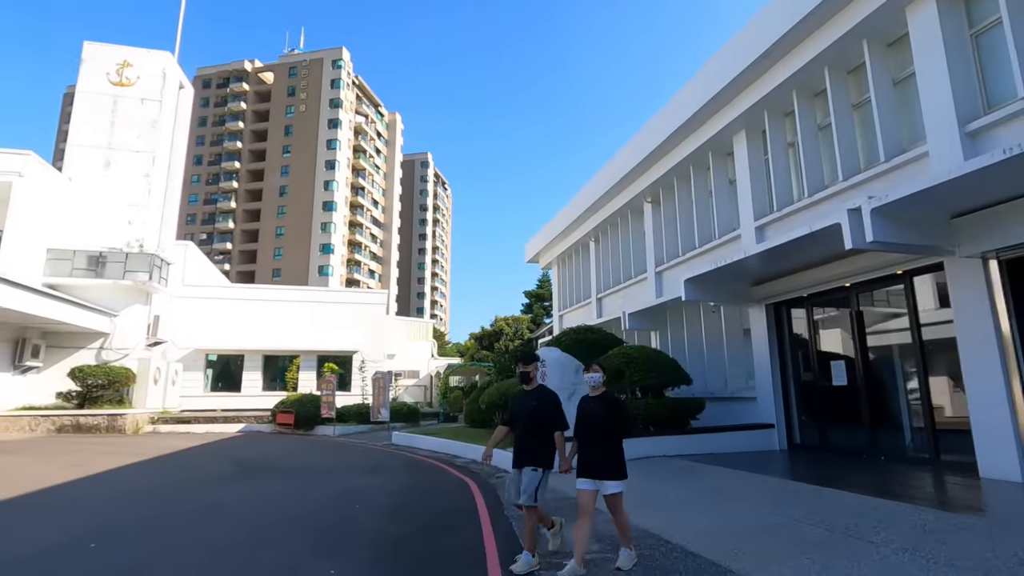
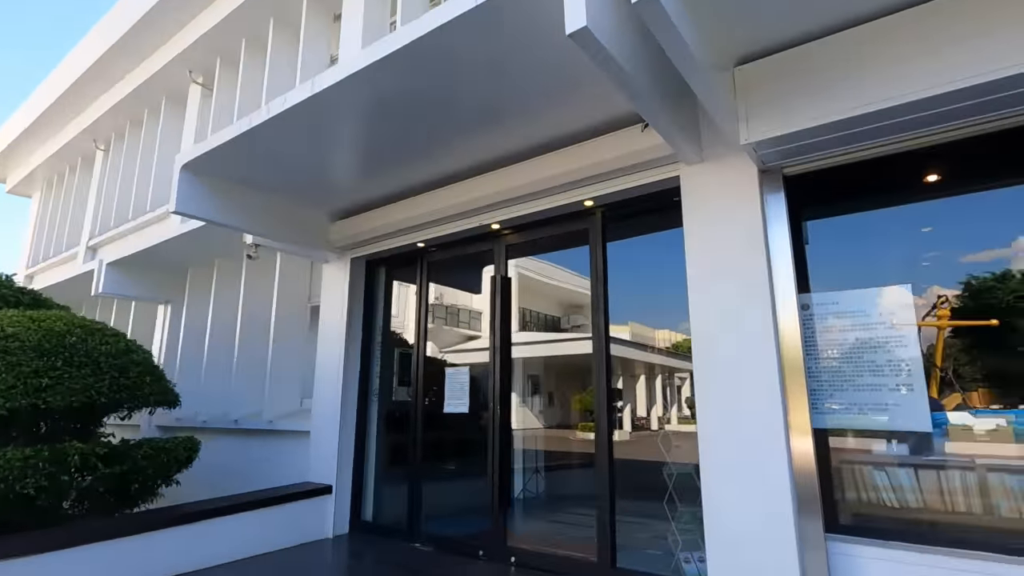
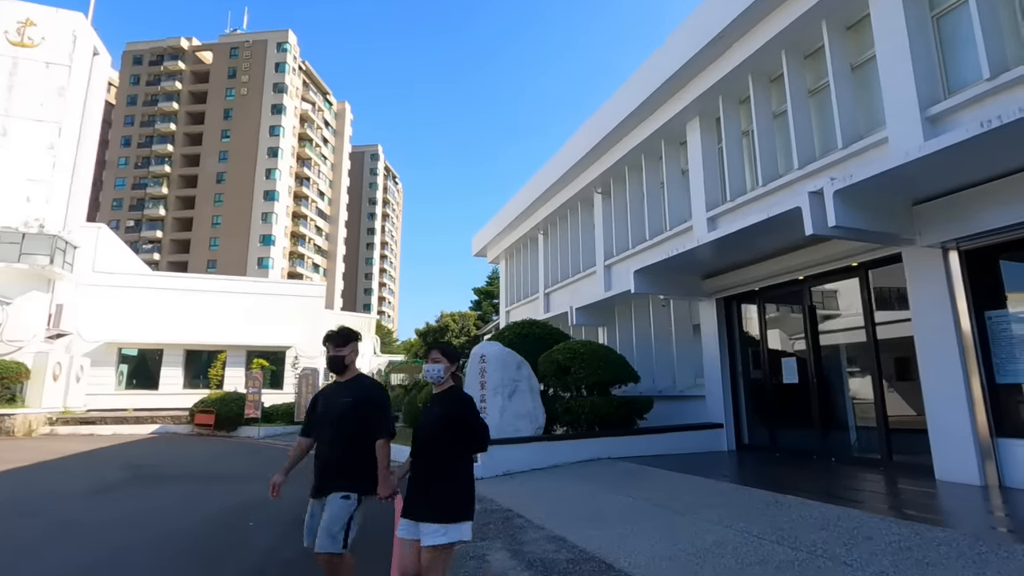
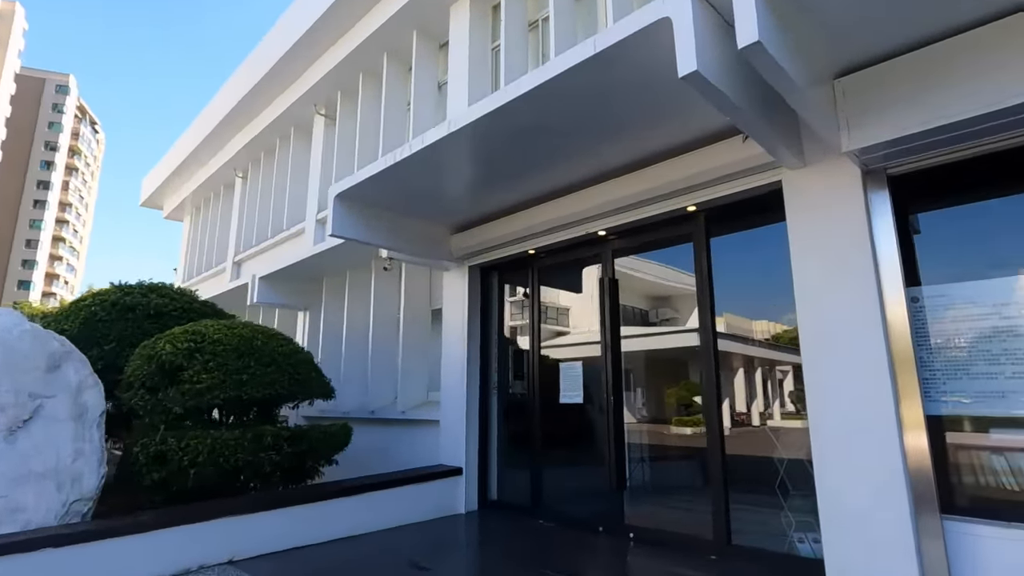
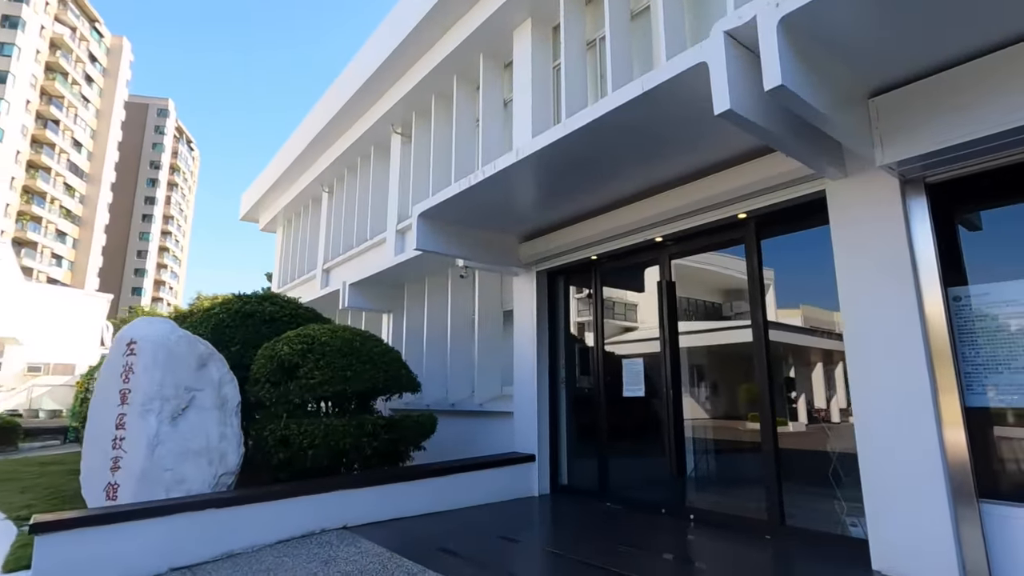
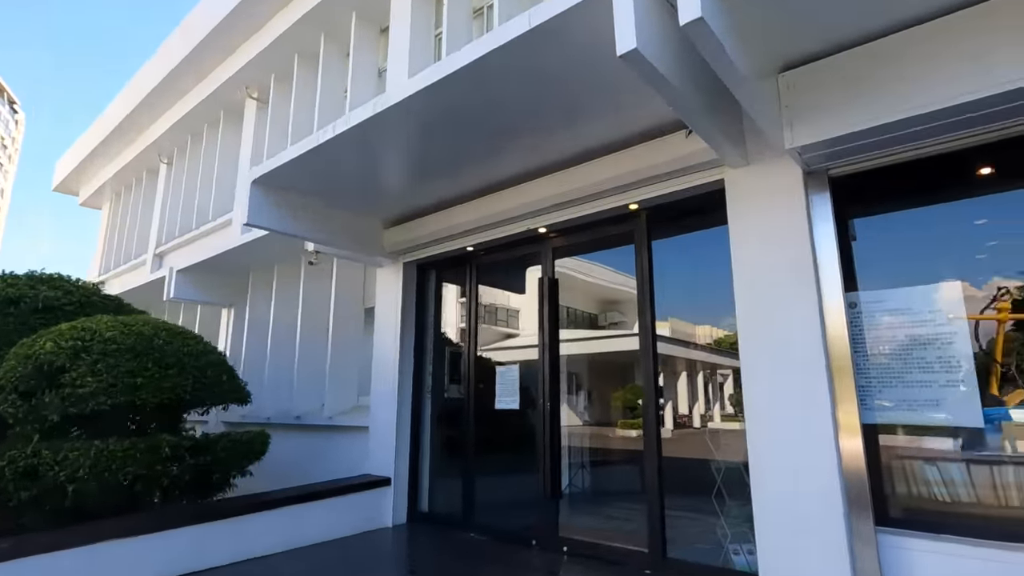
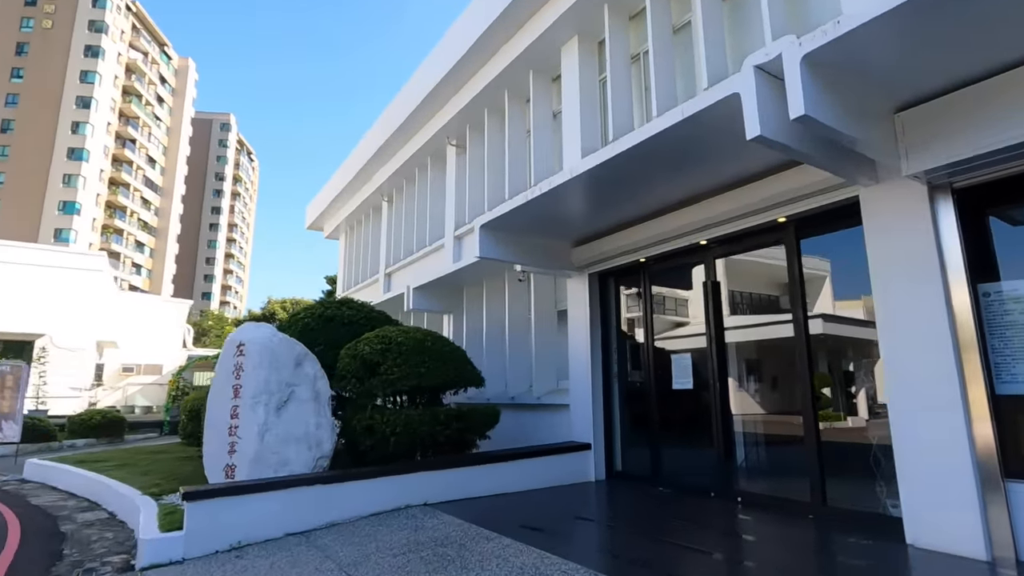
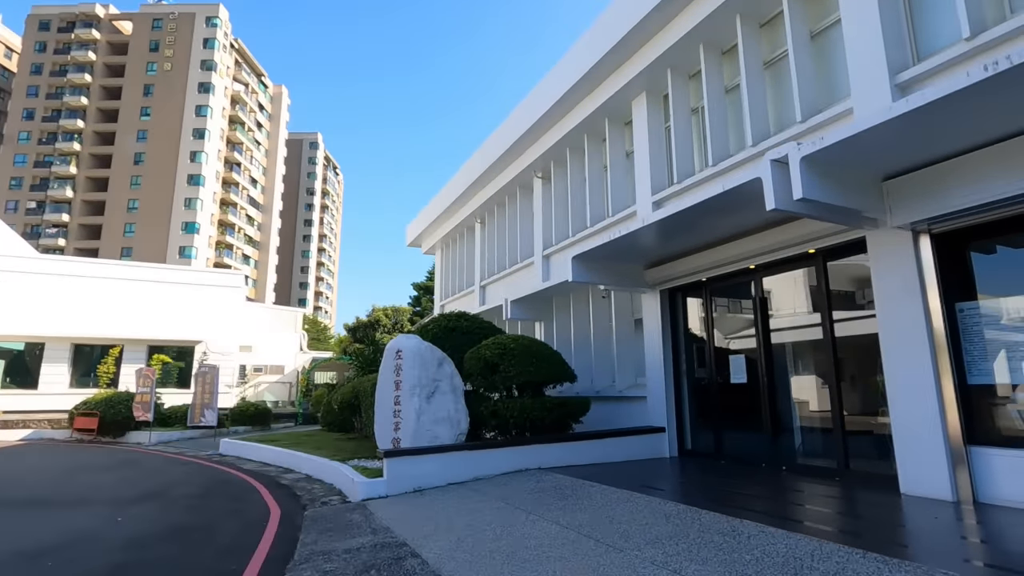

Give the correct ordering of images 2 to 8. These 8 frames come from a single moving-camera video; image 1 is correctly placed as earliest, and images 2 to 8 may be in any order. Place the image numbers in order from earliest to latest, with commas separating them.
3, 8, 7, 5, 4, 6, 2
